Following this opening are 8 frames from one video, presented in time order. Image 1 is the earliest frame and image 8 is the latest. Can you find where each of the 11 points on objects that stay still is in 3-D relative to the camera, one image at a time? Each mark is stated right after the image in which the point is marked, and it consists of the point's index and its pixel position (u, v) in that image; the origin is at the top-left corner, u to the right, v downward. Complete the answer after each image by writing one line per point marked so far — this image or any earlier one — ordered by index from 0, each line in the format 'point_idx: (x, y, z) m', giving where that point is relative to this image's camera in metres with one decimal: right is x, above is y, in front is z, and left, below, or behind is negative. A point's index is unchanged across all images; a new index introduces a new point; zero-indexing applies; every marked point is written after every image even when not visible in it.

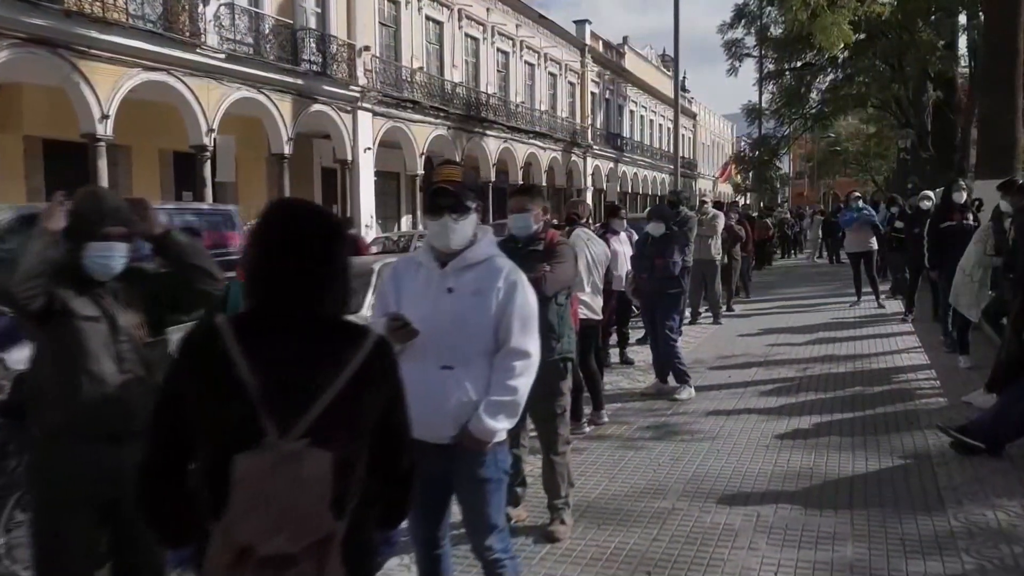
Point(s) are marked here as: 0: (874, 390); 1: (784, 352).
0: (+3.5, -1.0, +8.2) m
1: (+3.4, -0.8, +10.6) m
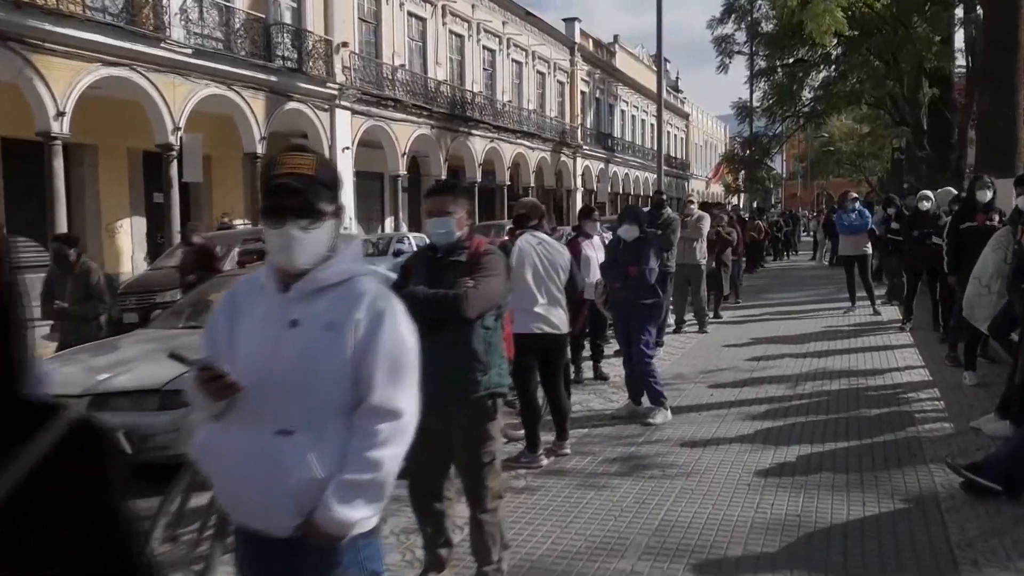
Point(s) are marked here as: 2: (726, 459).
0: (+3.1, -1.1, +7.4) m
1: (+3.0, -0.9, +9.7) m
2: (+1.5, -1.2, +6.2) m
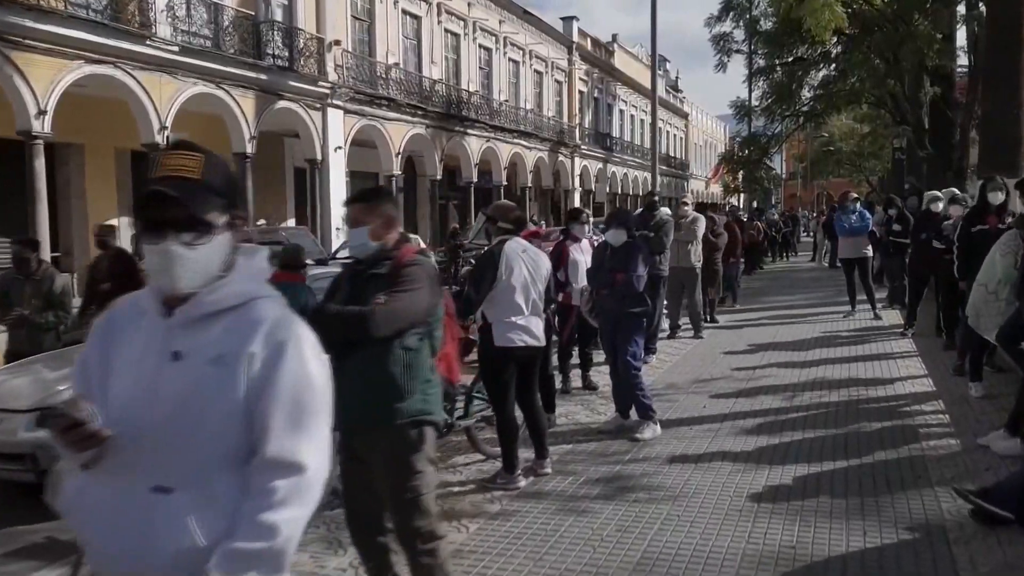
0: (+2.9, -1.1, +7.0) m
1: (+2.8, -1.0, +9.3) m
2: (+1.4, -1.3, +5.8) m
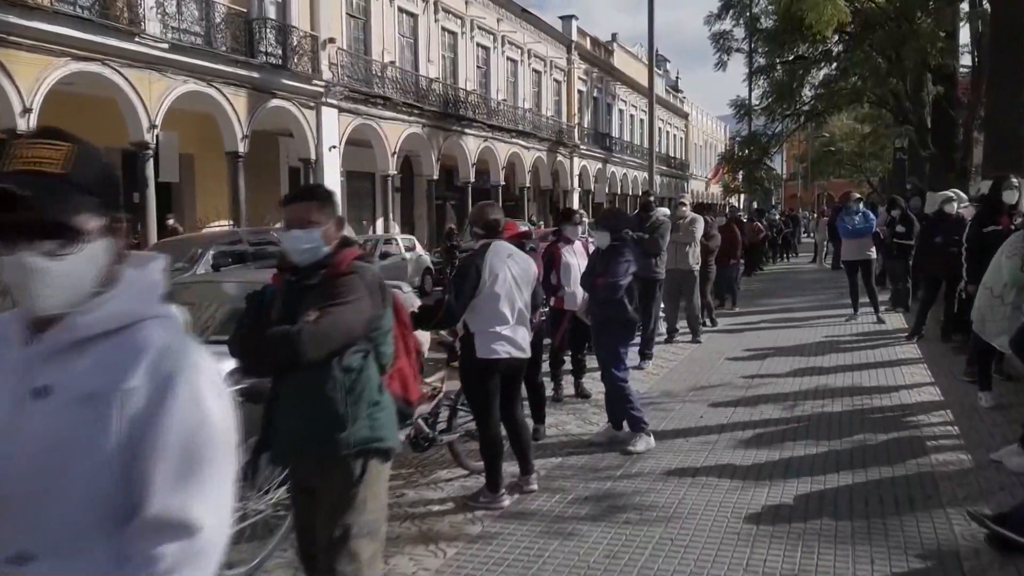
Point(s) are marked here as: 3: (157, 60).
0: (+2.8, -1.2, +6.6) m
1: (+2.7, -1.0, +9.0) m
2: (+1.3, -1.3, +5.4) m
3: (-8.0, +5.2, +19.3) m
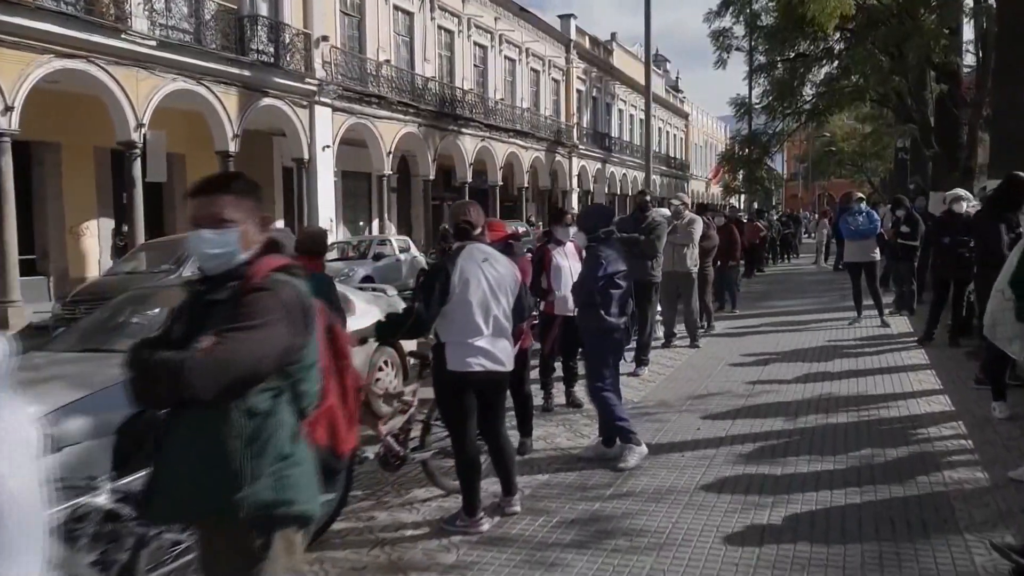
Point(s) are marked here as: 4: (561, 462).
0: (+2.7, -1.2, +6.2) m
1: (+2.6, -1.0, +8.6) m
2: (+1.2, -1.4, +5.0) m
3: (-8.1, +5.1, +18.9) m
4: (+0.4, -1.3, +6.4) m
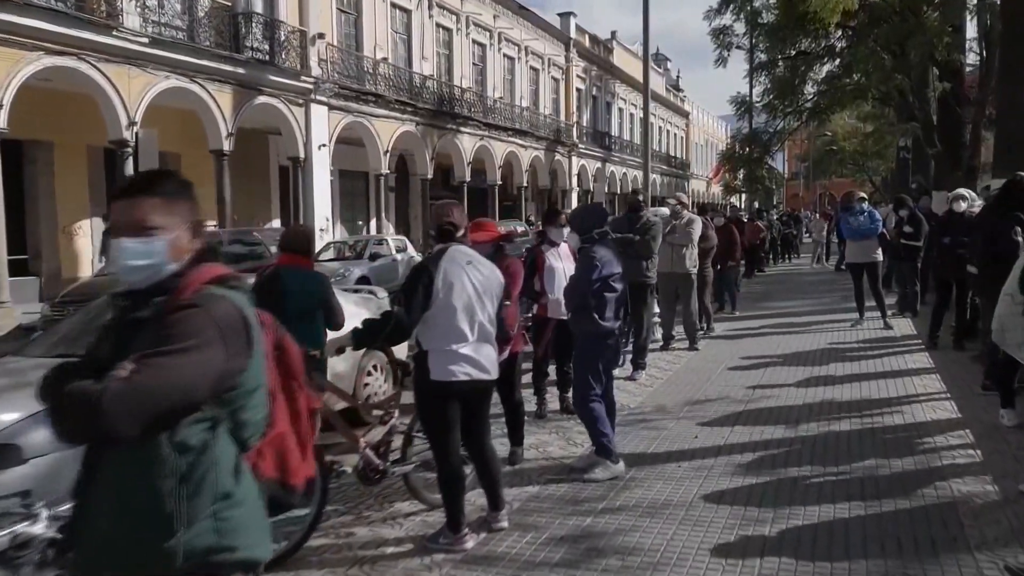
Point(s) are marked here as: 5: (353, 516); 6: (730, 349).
0: (+2.6, -1.2, +6.0) m
1: (+2.5, -1.1, +8.3) m
2: (+1.1, -1.4, +4.7) m
3: (-8.2, +5.1, +18.7) m
4: (+0.3, -1.3, +6.1) m
5: (-1.0, -1.4, +5.2) m
6: (+3.0, -0.8, +11.6) m
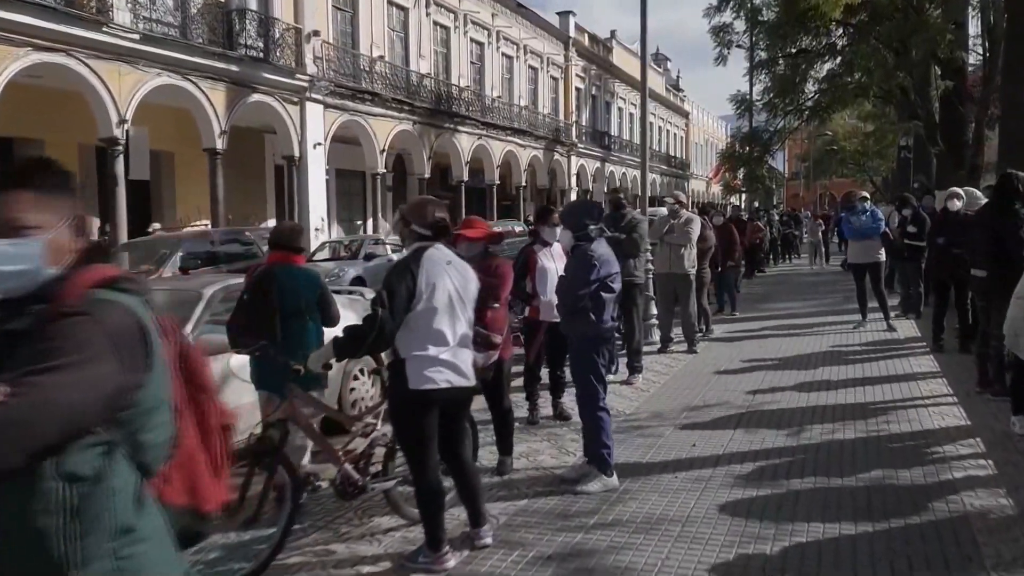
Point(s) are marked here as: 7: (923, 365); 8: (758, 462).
0: (+2.6, -1.3, +5.7) m
1: (+2.4, -1.1, +8.0) m
2: (+1.0, -1.4, +4.4) m
3: (-8.3, +5.1, +18.4) m
4: (+0.2, -1.3, +5.8) m
5: (-1.1, -1.4, +5.0) m
6: (+2.9, -0.8, +11.3) m
7: (+4.6, -0.9, +9.5) m
8: (+1.8, -1.2, +6.2) m
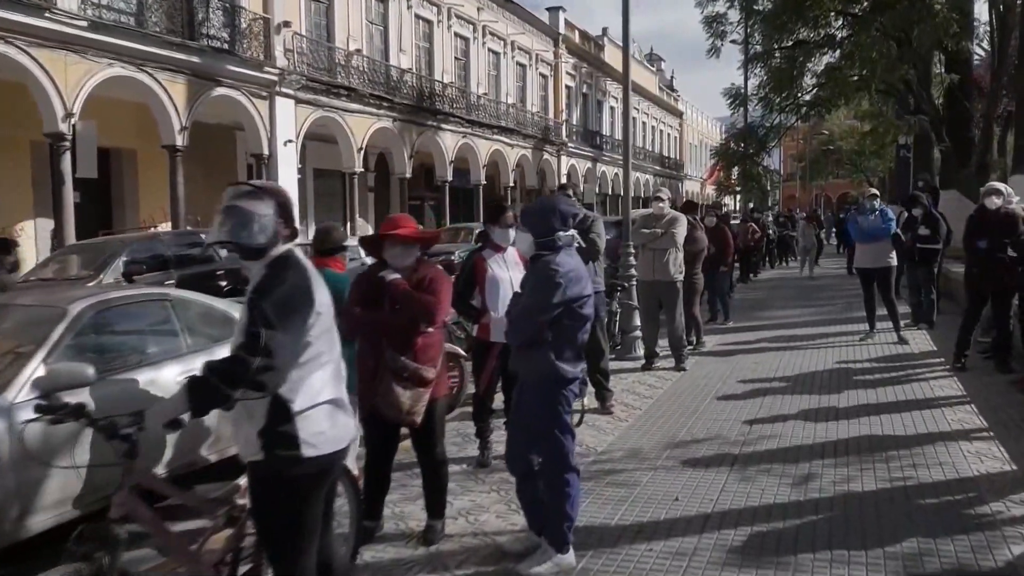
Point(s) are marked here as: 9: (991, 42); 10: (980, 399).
0: (+2.2, -1.3, +4.4) m
1: (+2.0, -1.2, +6.7) m
2: (+0.6, -1.5, +3.1) m
3: (-8.7, +4.9, +17.1) m
4: (-0.2, -1.4, +4.5) m
5: (-1.4, -1.5, +3.6) m
6: (+2.5, -0.9, +10.0) m
7: (+4.2, -1.0, +8.2) m
8: (+1.4, -1.3, +4.9) m
9: (+11.0, +5.7, +19.7) m
10: (+4.2, -1.0, +7.7) m
